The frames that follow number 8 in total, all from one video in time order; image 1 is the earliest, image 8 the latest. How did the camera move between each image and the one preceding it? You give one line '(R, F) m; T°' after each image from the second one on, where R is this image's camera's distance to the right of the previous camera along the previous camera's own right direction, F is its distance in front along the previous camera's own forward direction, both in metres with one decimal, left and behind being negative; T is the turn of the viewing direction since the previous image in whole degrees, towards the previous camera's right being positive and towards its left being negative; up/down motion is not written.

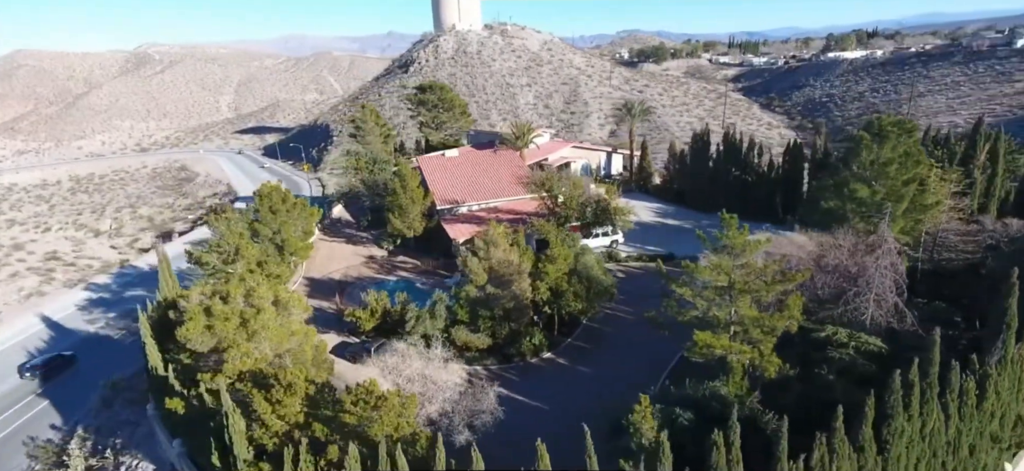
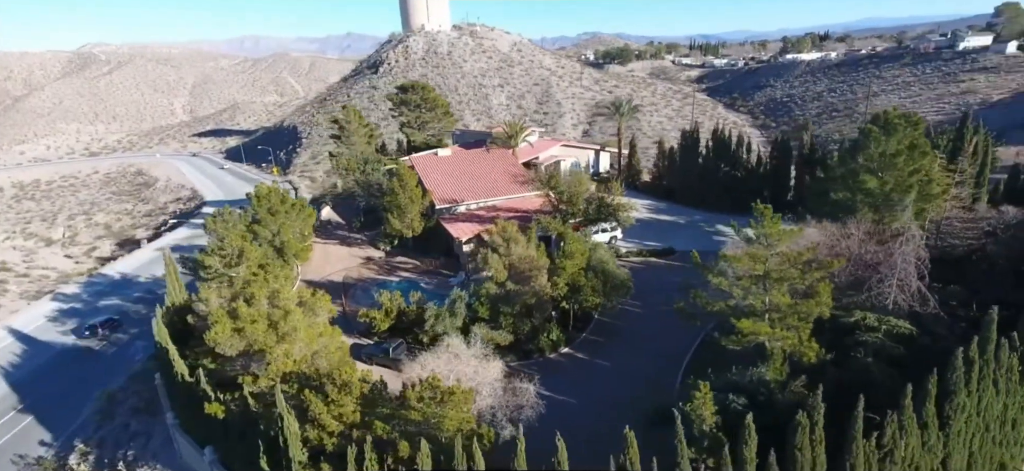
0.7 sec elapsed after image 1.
(-2.4, -0.1) m; +4°
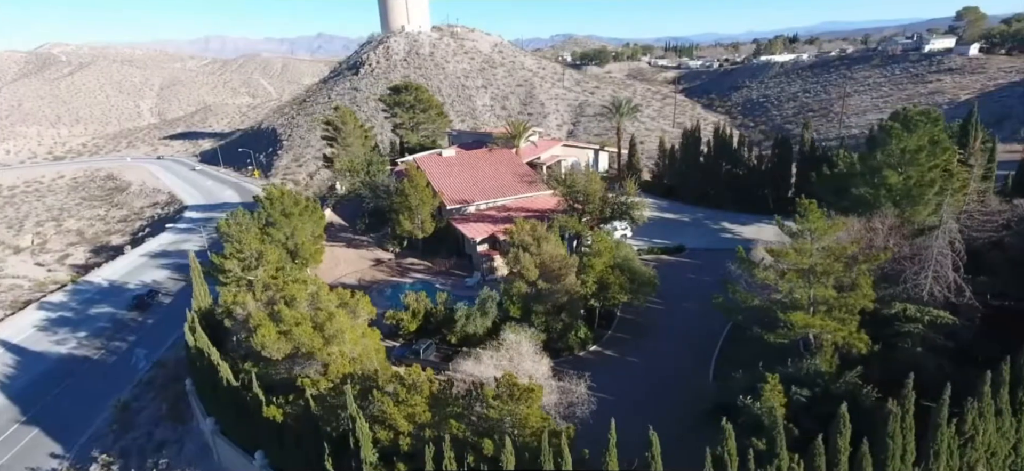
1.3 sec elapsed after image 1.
(-2.5, -0.1) m; +3°
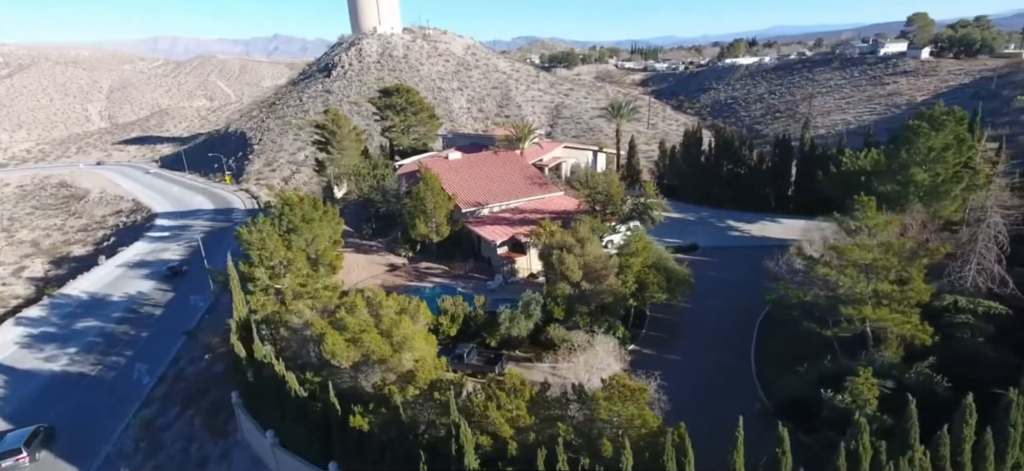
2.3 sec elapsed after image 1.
(-3.5, +0.1) m; +4°
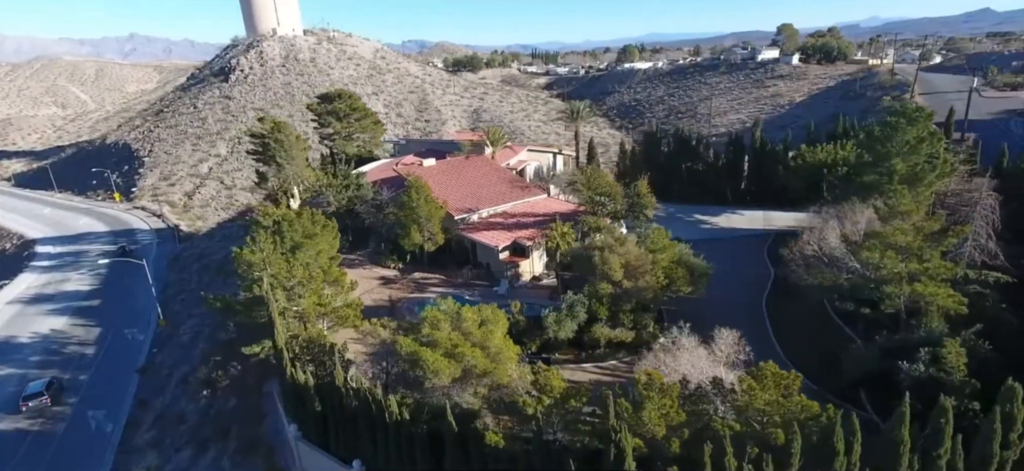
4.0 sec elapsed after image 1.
(-6.4, +0.8) m; +11°
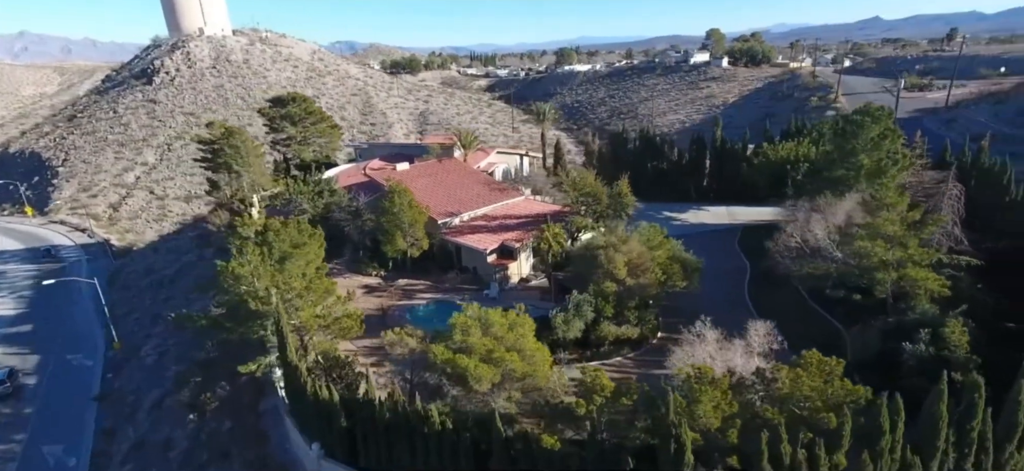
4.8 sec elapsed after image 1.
(-3.1, +0.3) m; +7°
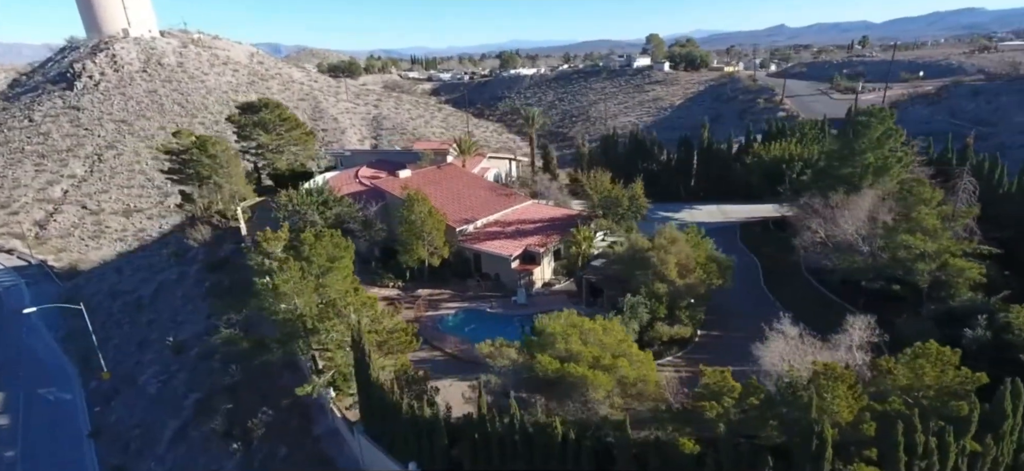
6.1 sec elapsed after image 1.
(-5.2, +0.8) m; +7°
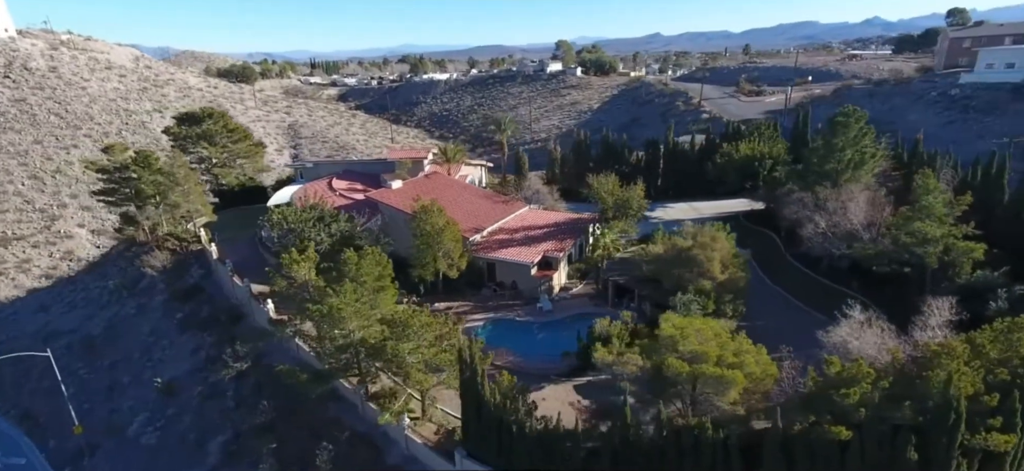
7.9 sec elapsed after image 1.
(-6.8, +1.3) m; +11°
